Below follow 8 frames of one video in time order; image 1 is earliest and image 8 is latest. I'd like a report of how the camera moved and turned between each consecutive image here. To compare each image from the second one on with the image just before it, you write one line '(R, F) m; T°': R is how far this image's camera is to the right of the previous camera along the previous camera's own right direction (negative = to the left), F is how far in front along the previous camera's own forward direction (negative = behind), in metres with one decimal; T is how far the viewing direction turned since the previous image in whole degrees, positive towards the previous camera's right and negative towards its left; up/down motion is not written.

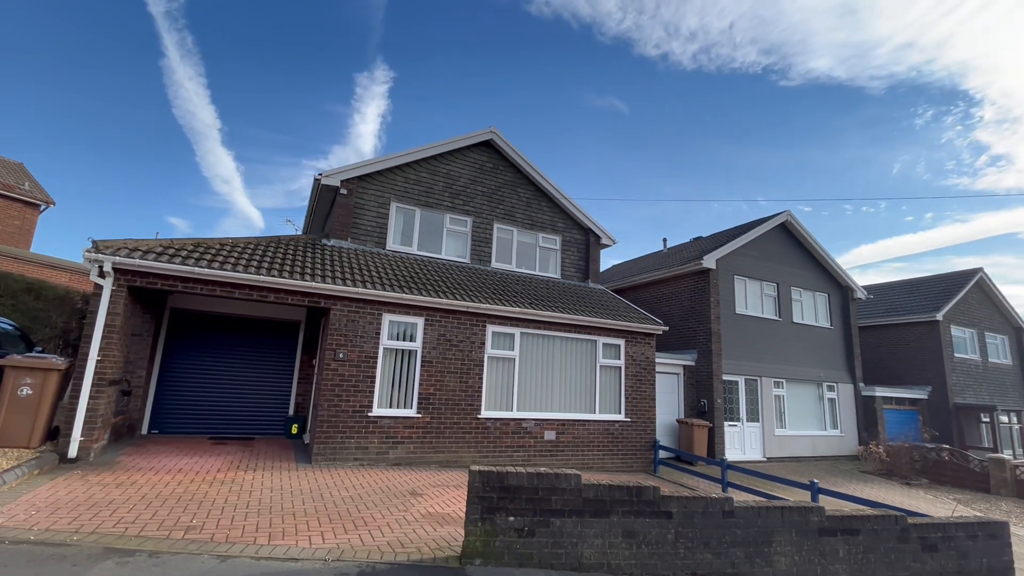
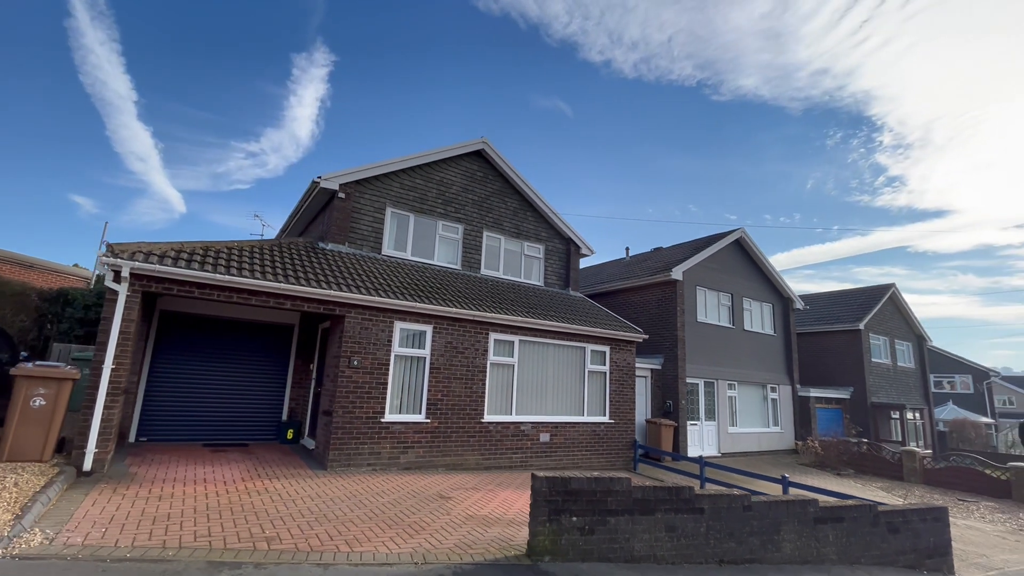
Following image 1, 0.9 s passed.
(-1.4, -0.4) m; +7°
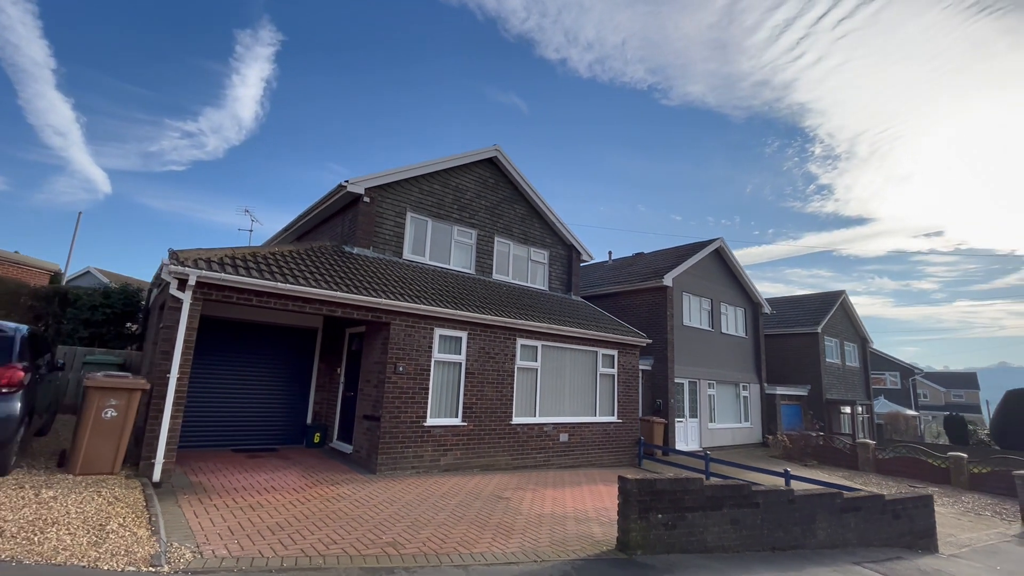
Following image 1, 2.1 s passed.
(-1.7, -0.4) m; +6°
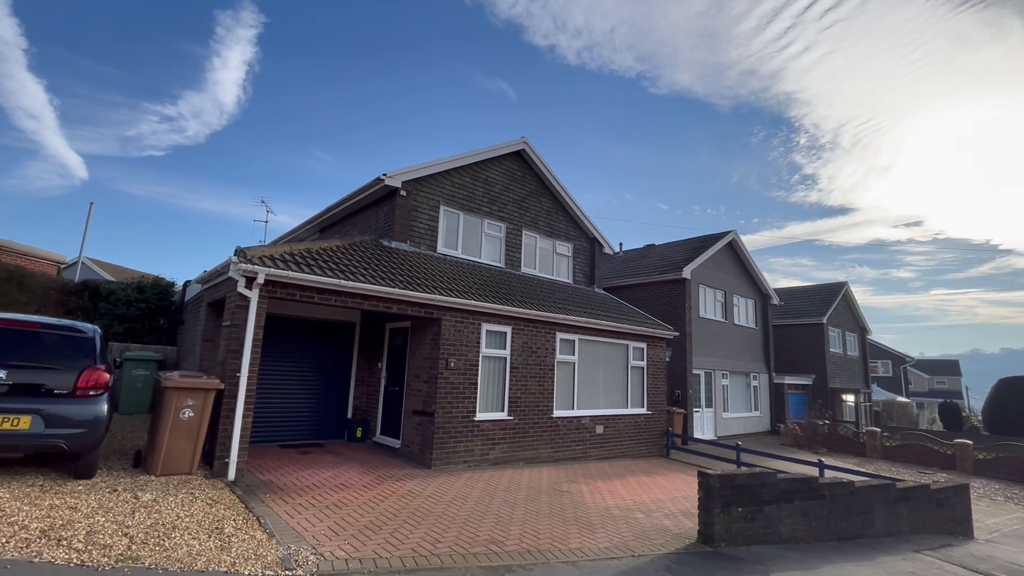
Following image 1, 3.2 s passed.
(-1.2, 0.0) m; +2°
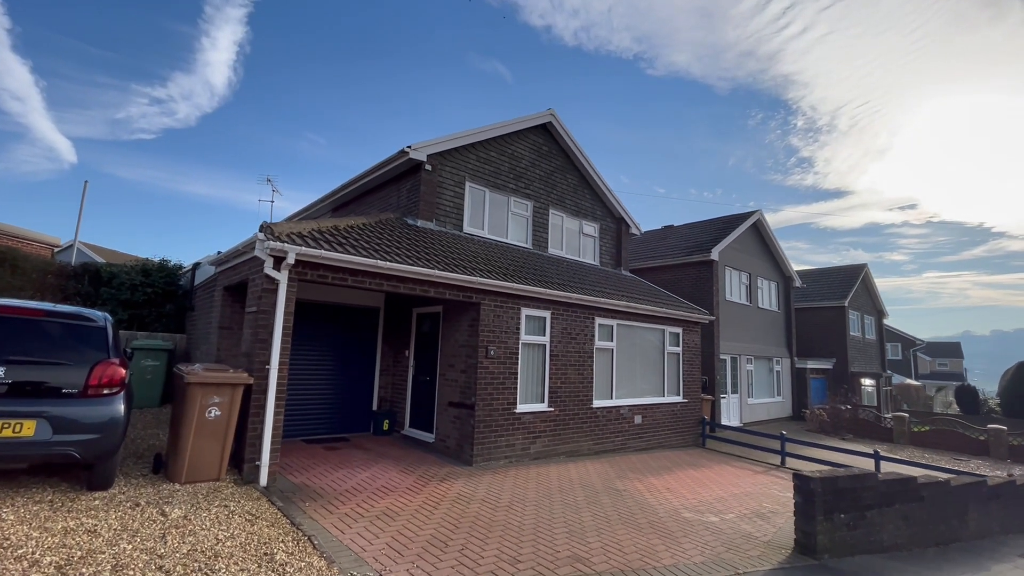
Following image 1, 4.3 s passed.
(-0.8, +0.8) m; 0°
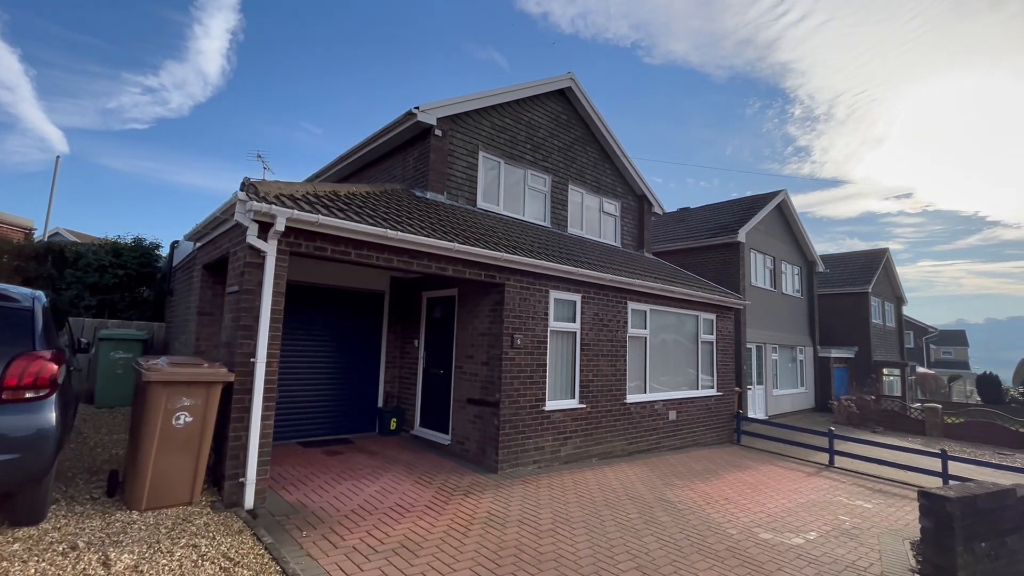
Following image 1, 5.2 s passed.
(-0.5, +1.2) m; 0°
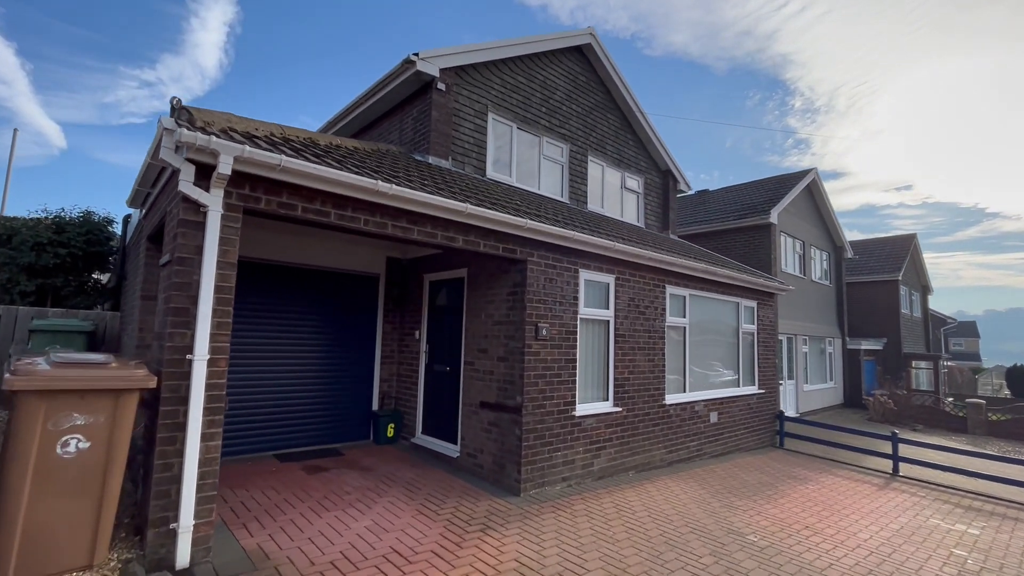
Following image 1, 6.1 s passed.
(-0.3, +1.4) m; 0°
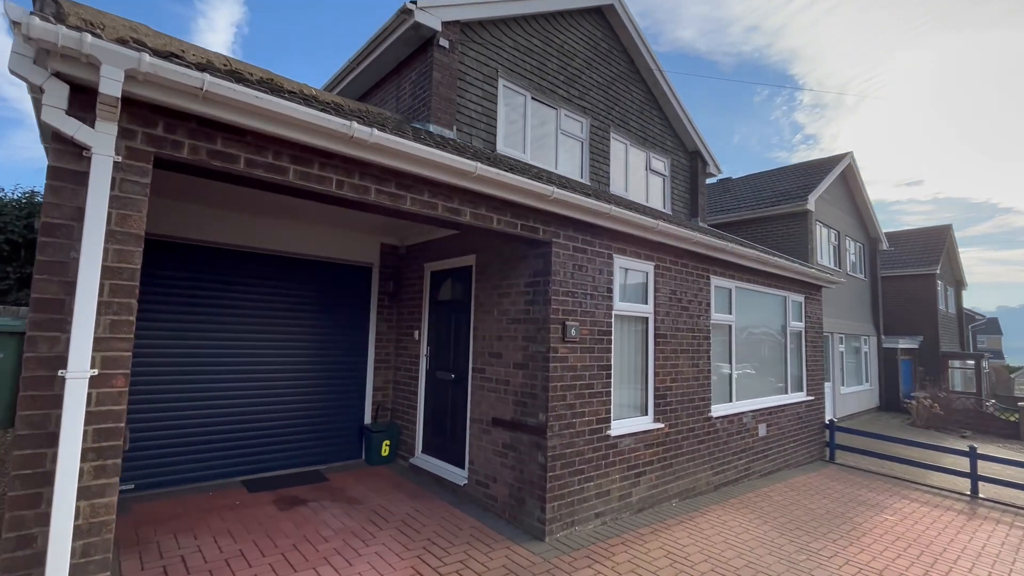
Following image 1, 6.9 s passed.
(-0.1, +1.1) m; -1°
